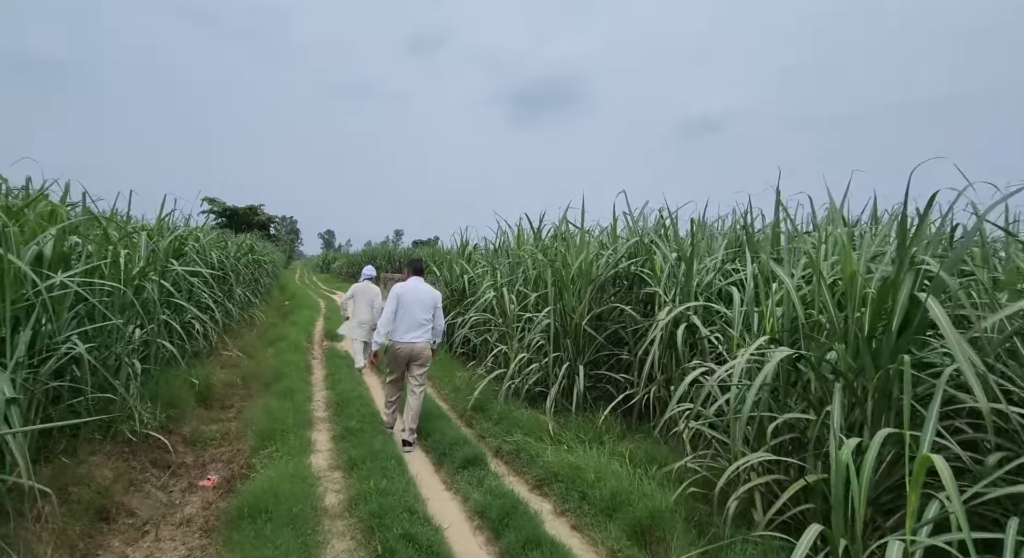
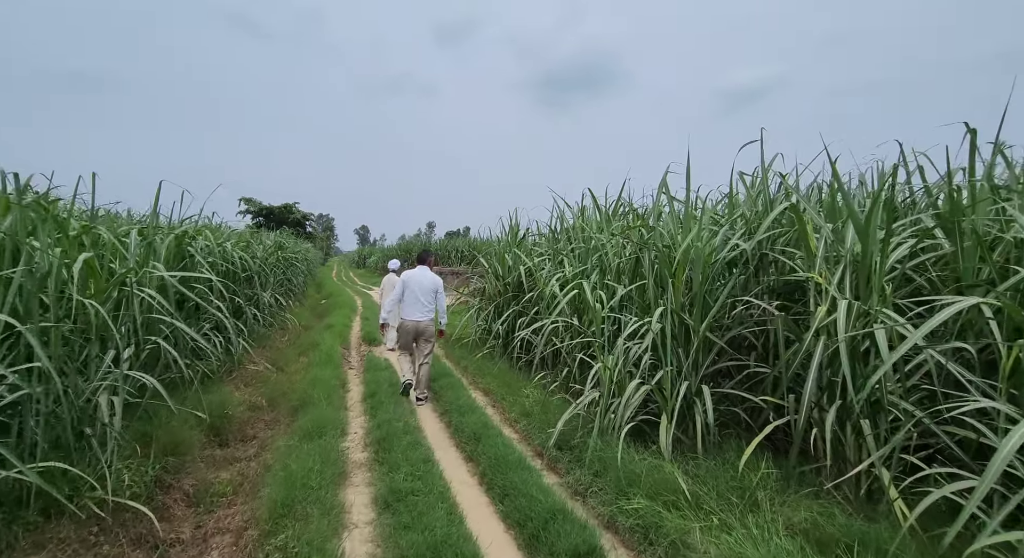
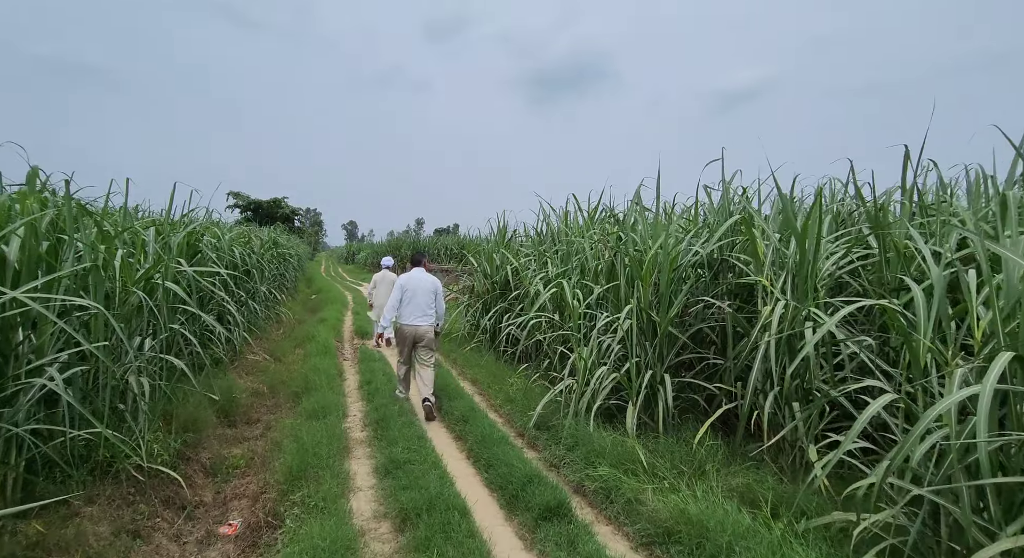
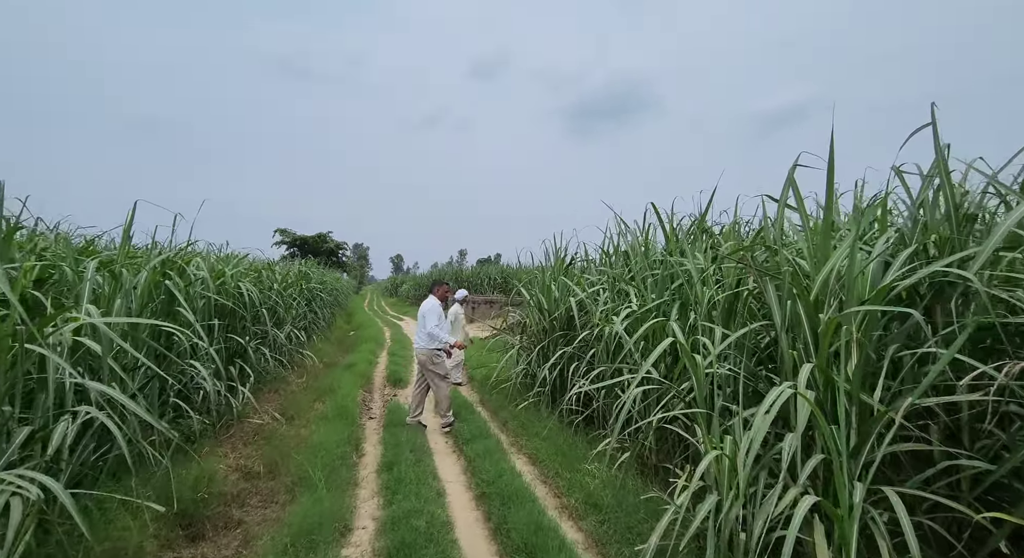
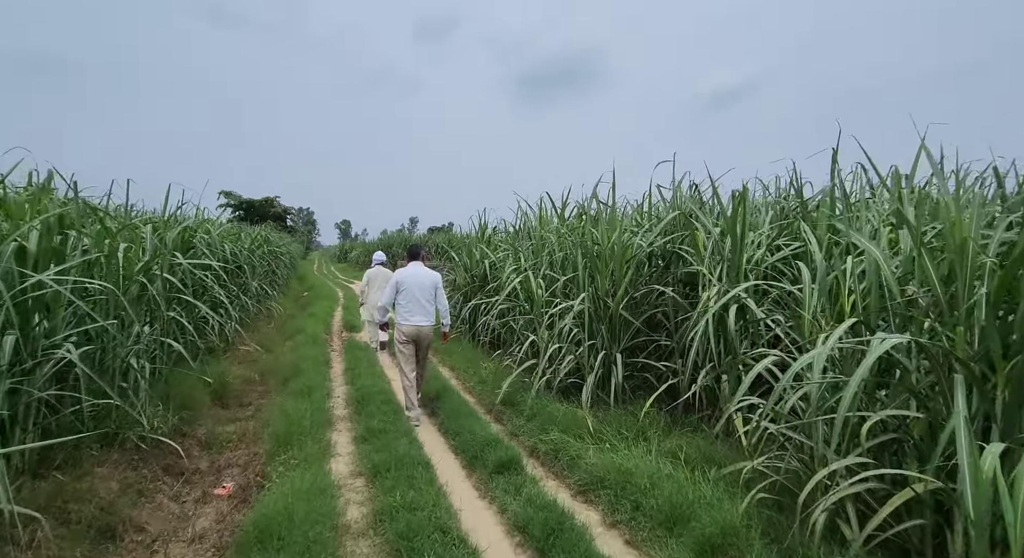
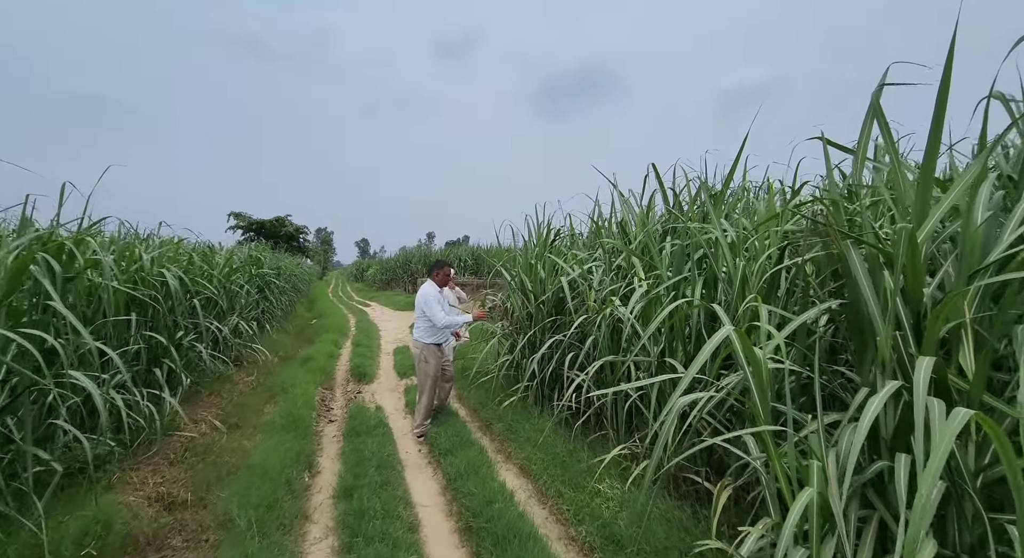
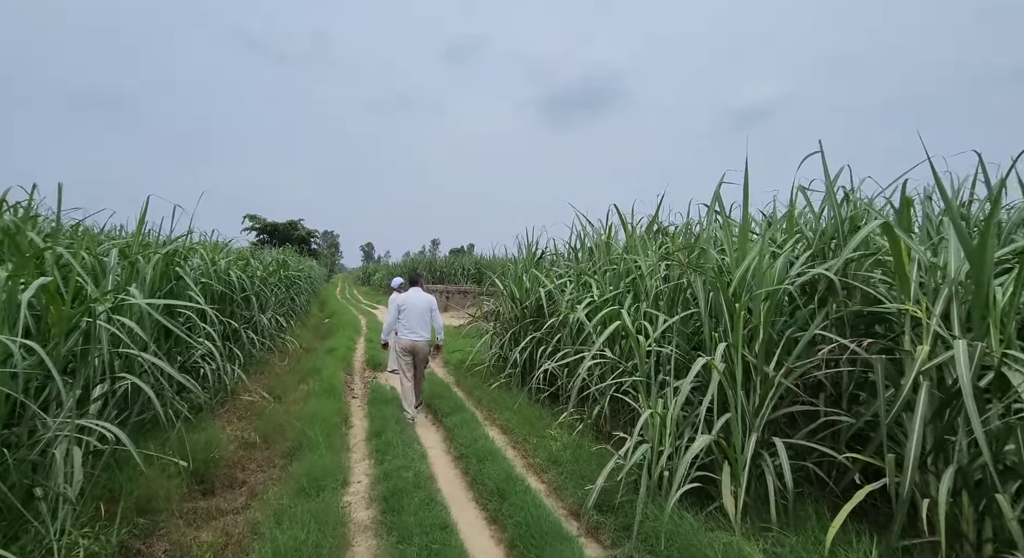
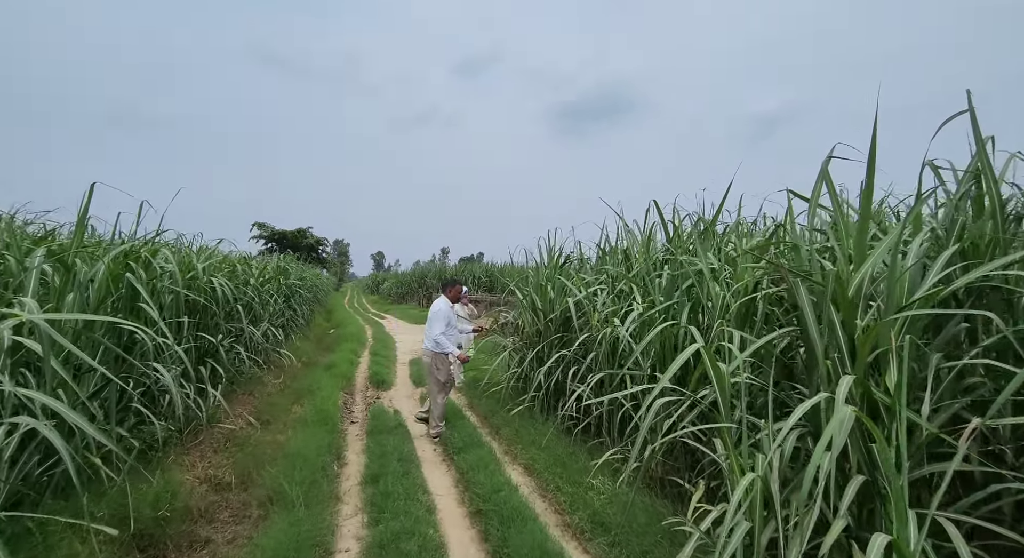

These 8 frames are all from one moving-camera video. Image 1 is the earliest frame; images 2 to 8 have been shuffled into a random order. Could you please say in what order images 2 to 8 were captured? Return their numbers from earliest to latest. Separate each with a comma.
5, 3, 2, 7, 4, 8, 6
